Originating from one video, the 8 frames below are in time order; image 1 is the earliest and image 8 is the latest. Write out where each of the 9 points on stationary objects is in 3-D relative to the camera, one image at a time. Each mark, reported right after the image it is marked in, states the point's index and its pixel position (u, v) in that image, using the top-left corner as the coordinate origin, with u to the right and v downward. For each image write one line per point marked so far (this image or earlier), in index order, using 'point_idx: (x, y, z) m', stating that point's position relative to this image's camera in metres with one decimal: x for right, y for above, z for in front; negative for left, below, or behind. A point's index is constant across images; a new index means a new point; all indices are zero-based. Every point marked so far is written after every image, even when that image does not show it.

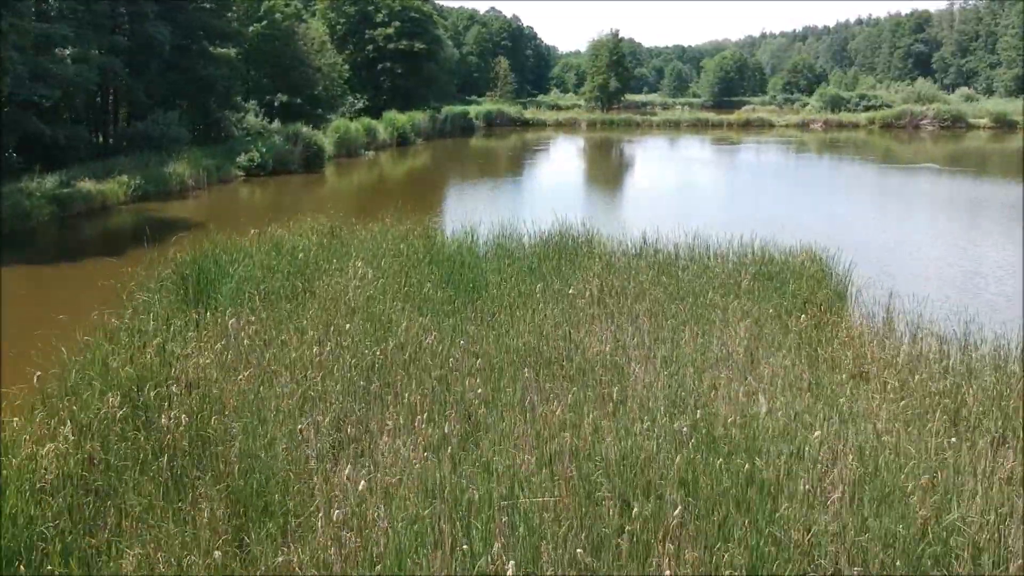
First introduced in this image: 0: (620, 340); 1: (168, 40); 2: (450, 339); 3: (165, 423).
0: (+0.7, -0.3, +5.0) m
1: (-8.7, +6.3, +20.0) m
2: (-0.4, -0.3, +5.0) m
3: (-1.6, -0.7, +3.7) m
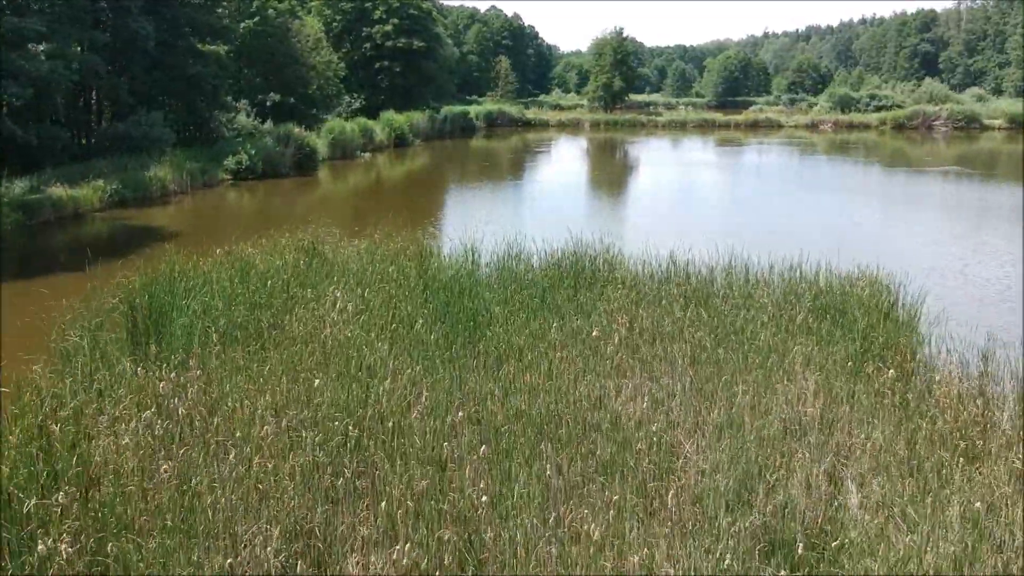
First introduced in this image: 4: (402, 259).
0: (+0.8, -0.6, +4.0) m
1: (-8.6, +6.0, +19.0) m
2: (-0.3, -0.6, +4.0) m
3: (-1.6, -0.9, +2.7) m
4: (-1.0, +0.2, +6.9) m
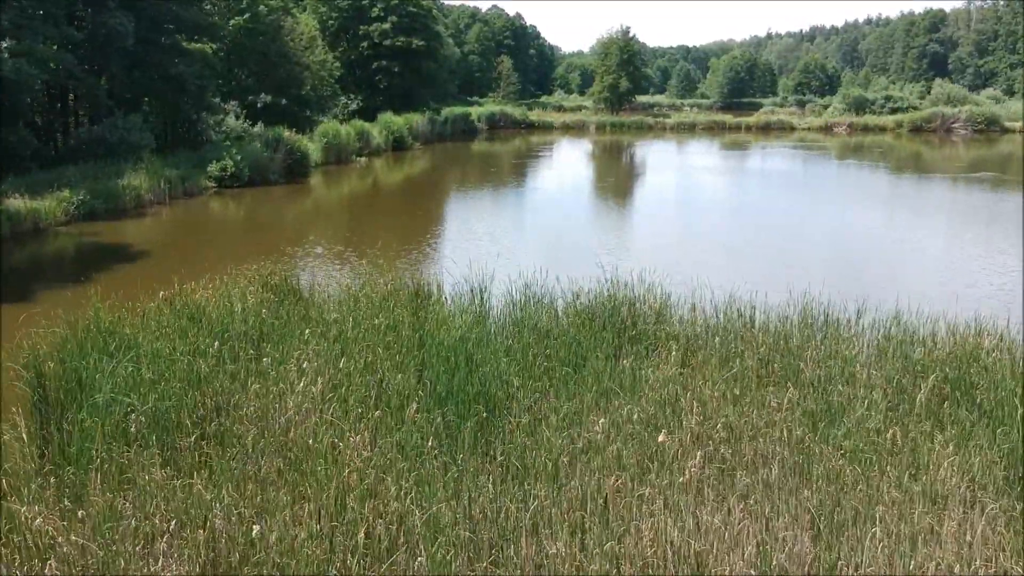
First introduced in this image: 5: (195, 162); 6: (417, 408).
0: (+0.9, -0.9, +2.7) m
1: (-8.5, +5.7, +17.7) m
2: (-0.2, -0.9, +2.7) m
3: (-1.5, -1.2, +1.4) m
4: (-0.8, -0.1, +5.6) m
5: (-7.2, +2.8, +18.0) m
6: (-0.5, -0.6, +3.8) m
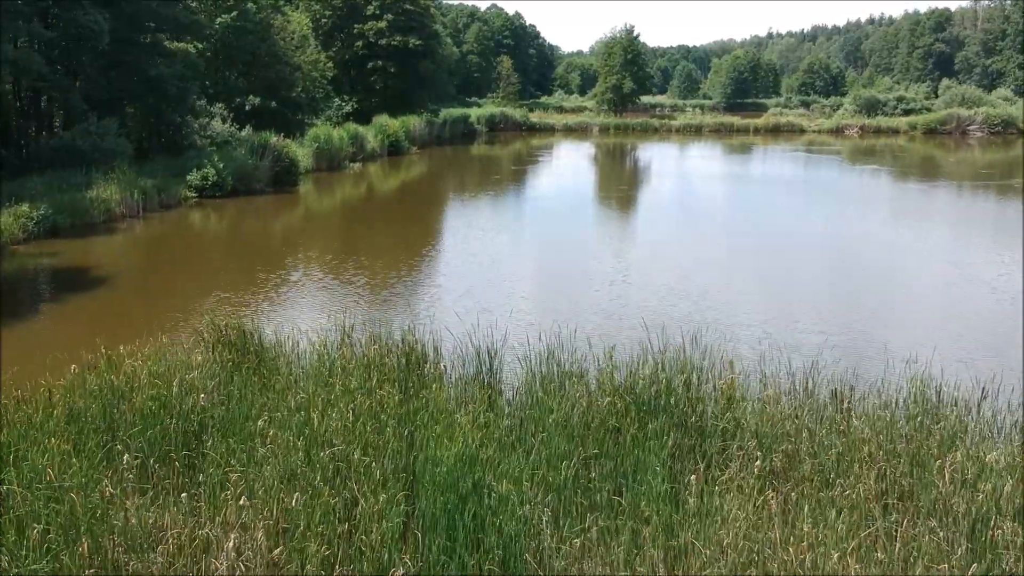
0: (+1.0, -1.3, +1.4) m
1: (-8.4, +5.3, +16.4) m
2: (-0.1, -1.3, +1.4) m
3: (-1.3, -1.6, +0.2) m
4: (-0.7, -0.5, +4.4) m
5: (-7.1, +2.5, +16.8) m
6: (-0.4, -0.9, +2.6) m
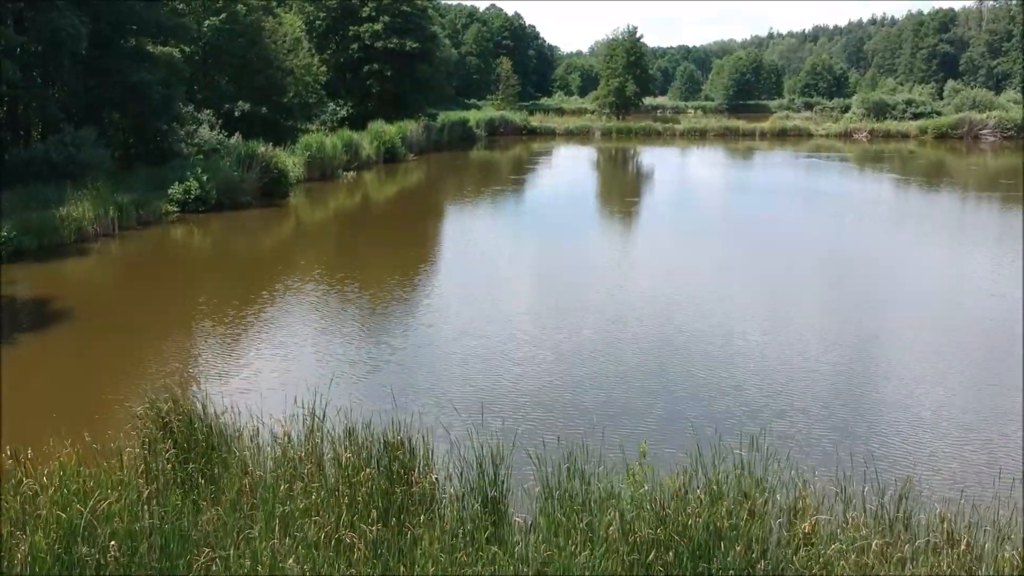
0: (+1.0, -1.7, +0.5) m
1: (-8.4, +4.9, +15.5) m
2: (0.0, -1.7, +0.5) m
3: (-1.3, -2.0, -0.7) m
4: (-0.7, -0.9, +3.4) m
5: (-7.1, +2.1, +15.8) m
6: (-0.3, -1.3, +1.7) m
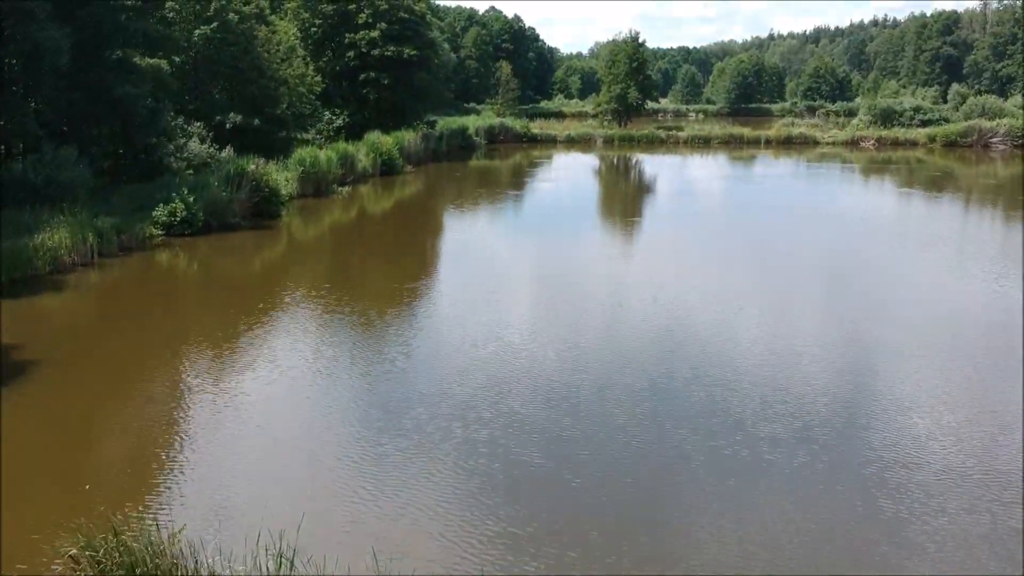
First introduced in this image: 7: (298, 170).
0: (+1.1, -2.2, -0.2) m
1: (-8.4, +4.4, +14.8) m
2: (0.0, -2.2, -0.2) m
3: (-1.3, -2.5, -1.5) m
4: (-0.7, -1.4, +2.7) m
5: (-7.1, +1.6, +15.1) m
6: (-0.3, -1.8, +0.9) m
7: (-5.4, +3.0, +20.1) m
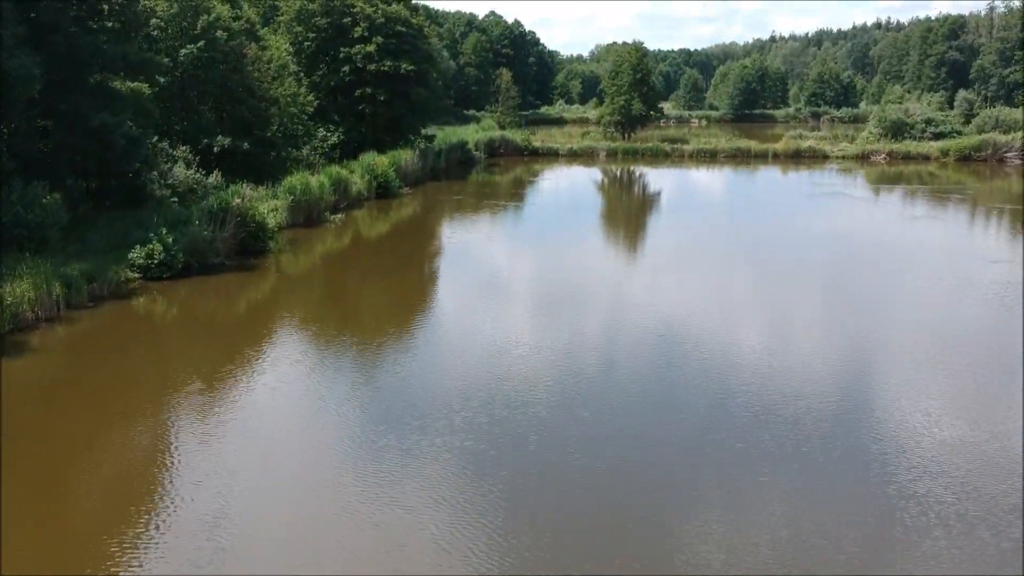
0: (+1.1, -3.0, -1.1) m
1: (-8.3, +3.6, +13.8) m
2: (0.0, -3.0, -1.1) m
3: (-1.2, -3.3, -2.4) m
4: (-0.6, -2.2, +1.8) m
5: (-7.1, +0.8, +14.1) m
6: (-0.2, -2.6, 0.0) m
7: (-5.4, +2.2, +19.1) m
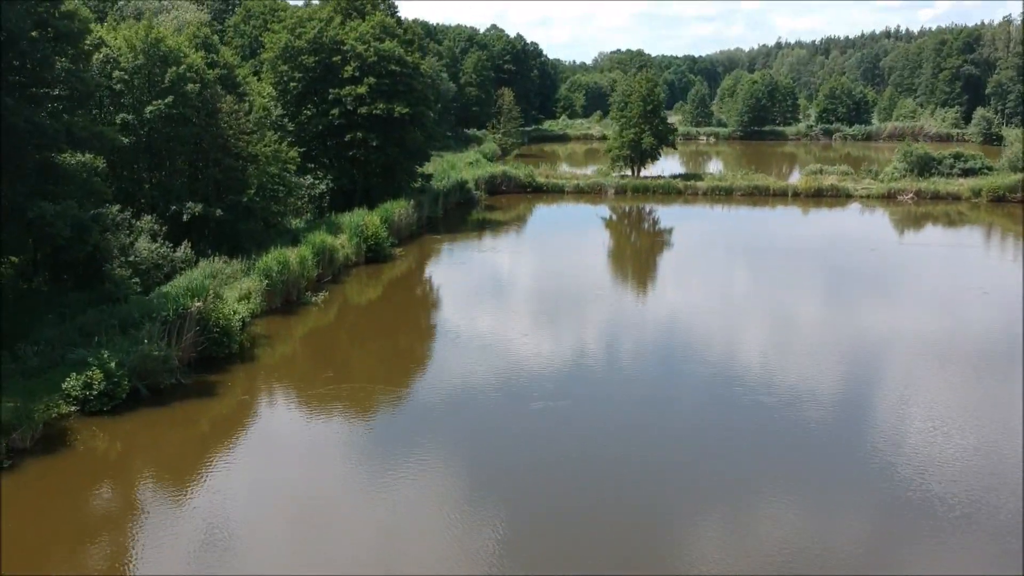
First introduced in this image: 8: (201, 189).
0: (+1.2, -5.0, -3.2) m
1: (-8.3, +1.7, +11.7) m
2: (+0.1, -5.0, -3.2) m
3: (-1.2, -5.3, -4.5) m
4: (-0.6, -4.2, -0.3) m
5: (-7.0, -1.1, +12.0) m
6: (-0.2, -4.6, -2.1) m
7: (-5.3, +0.3, +17.0) m
8: (-7.3, +2.3, +18.5) m
